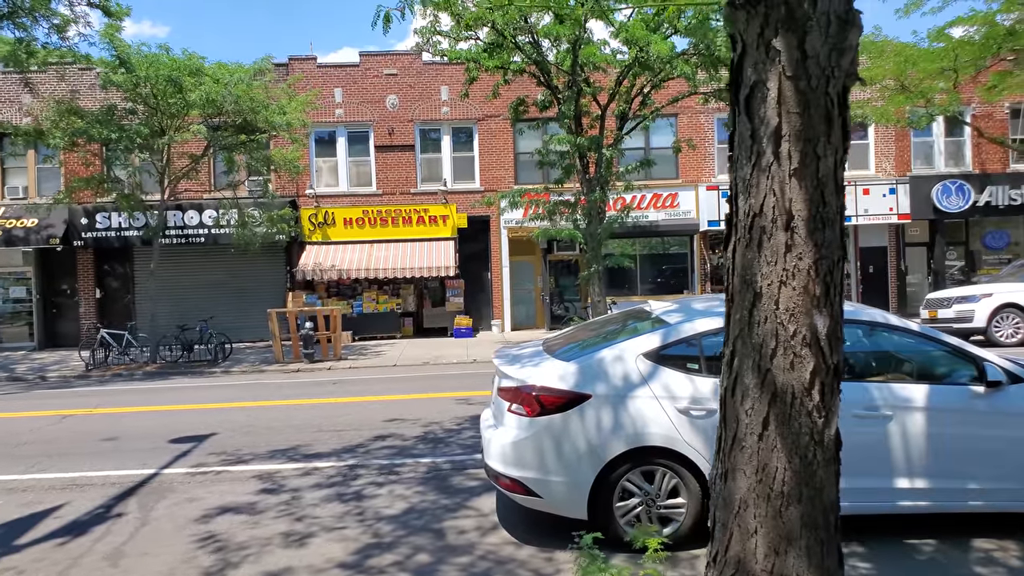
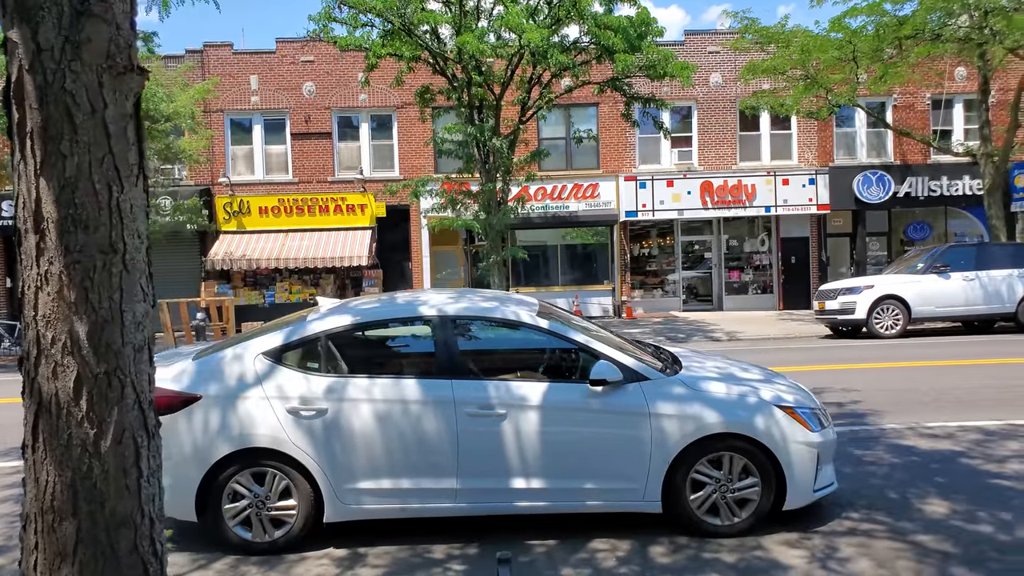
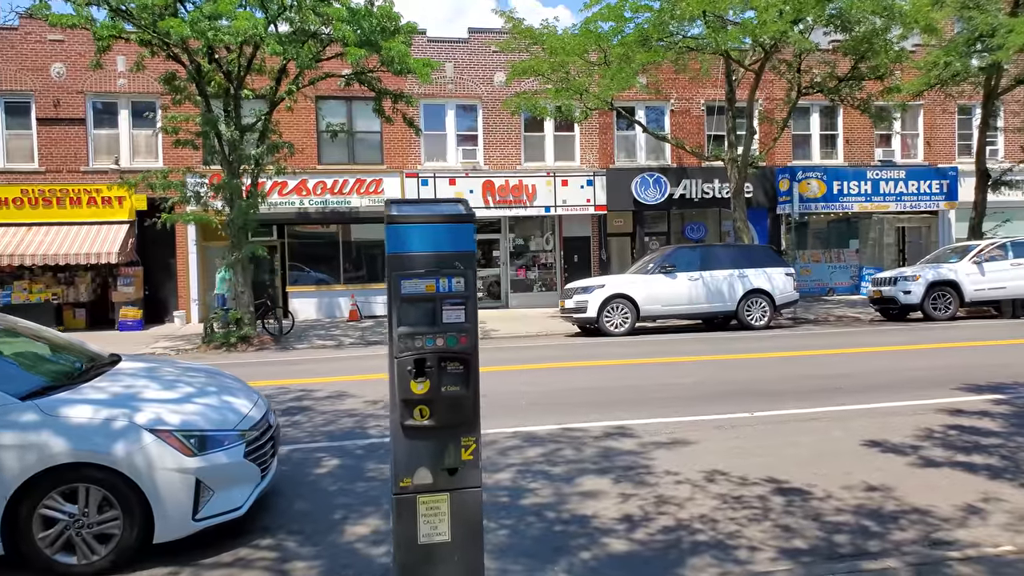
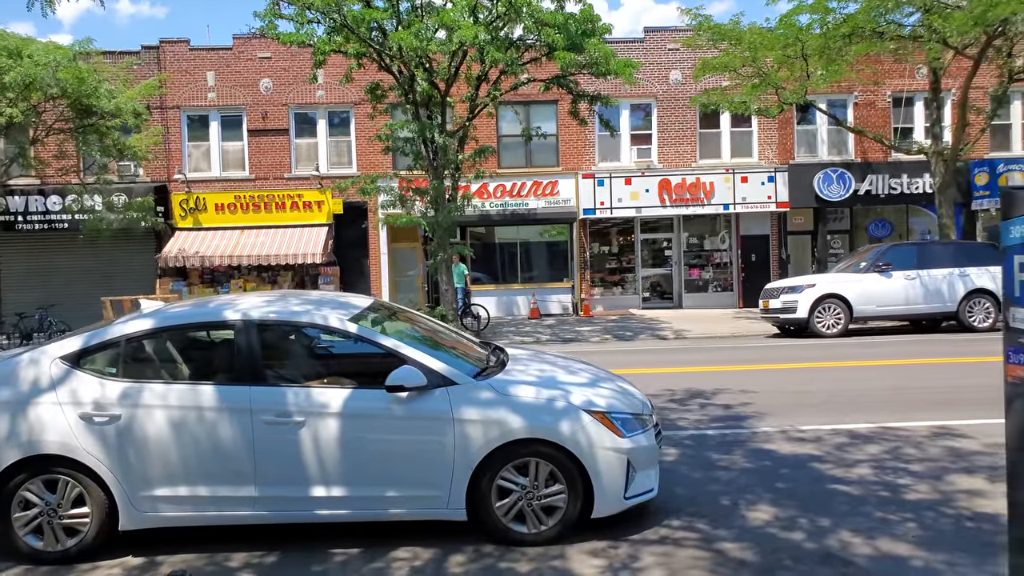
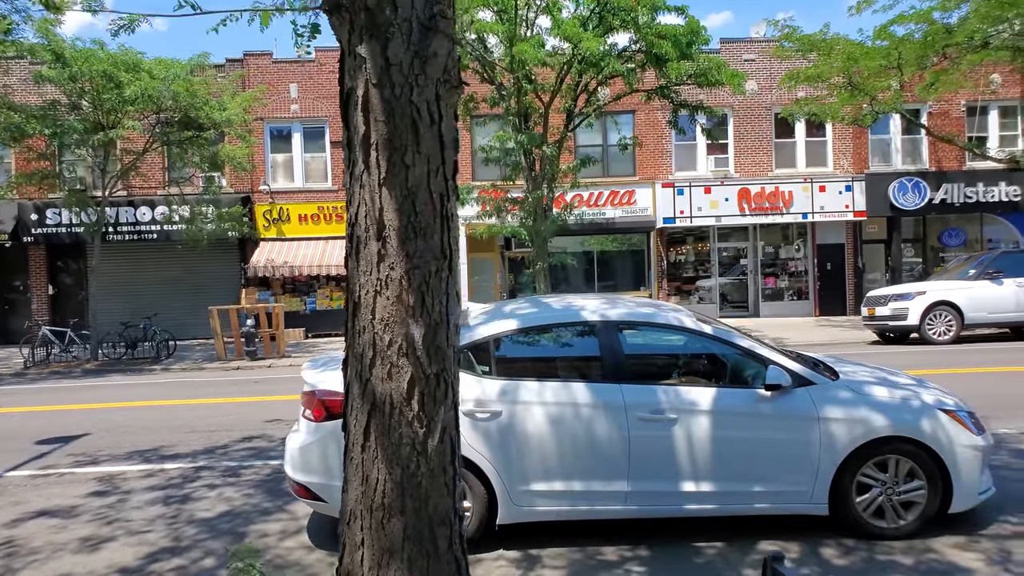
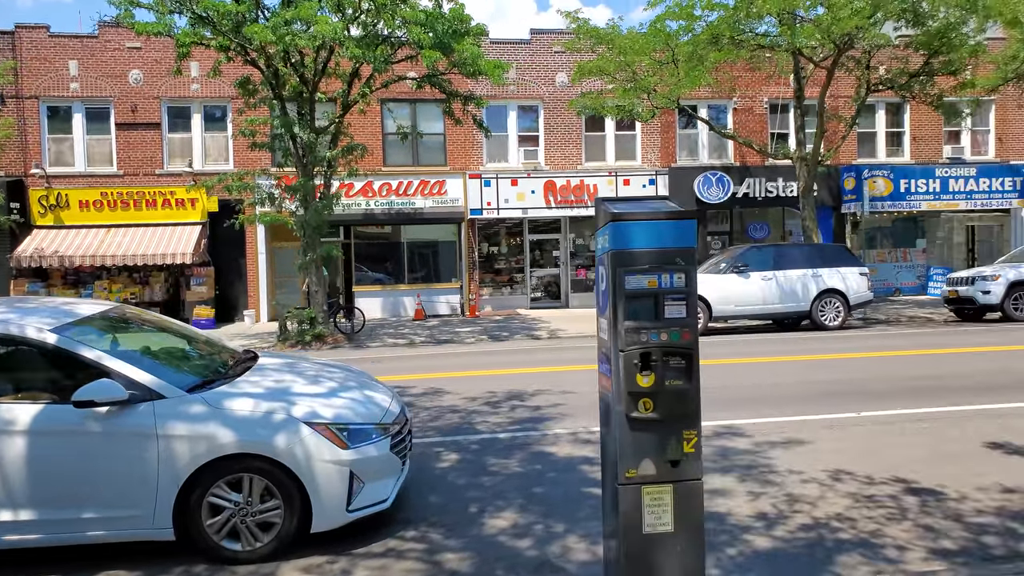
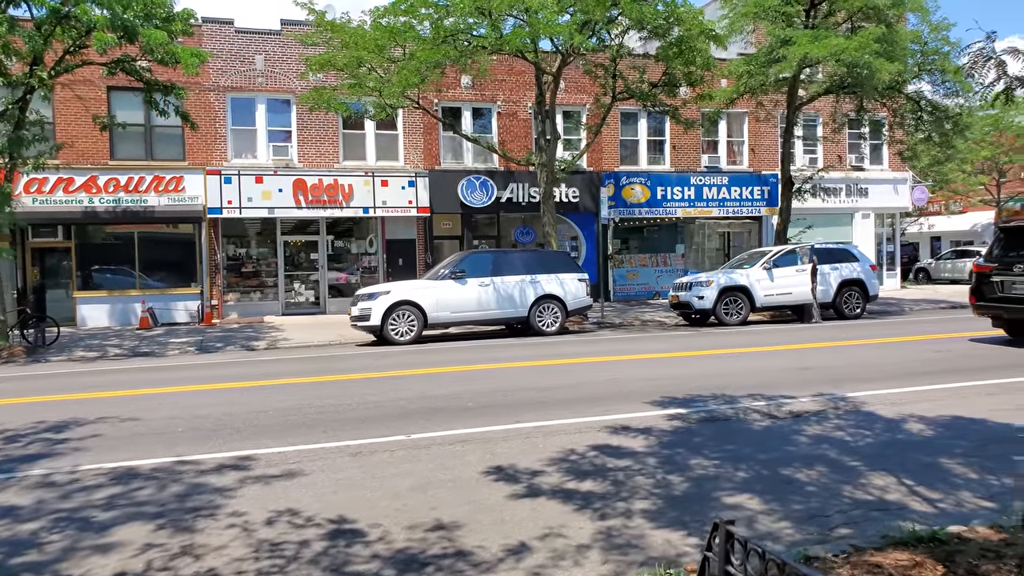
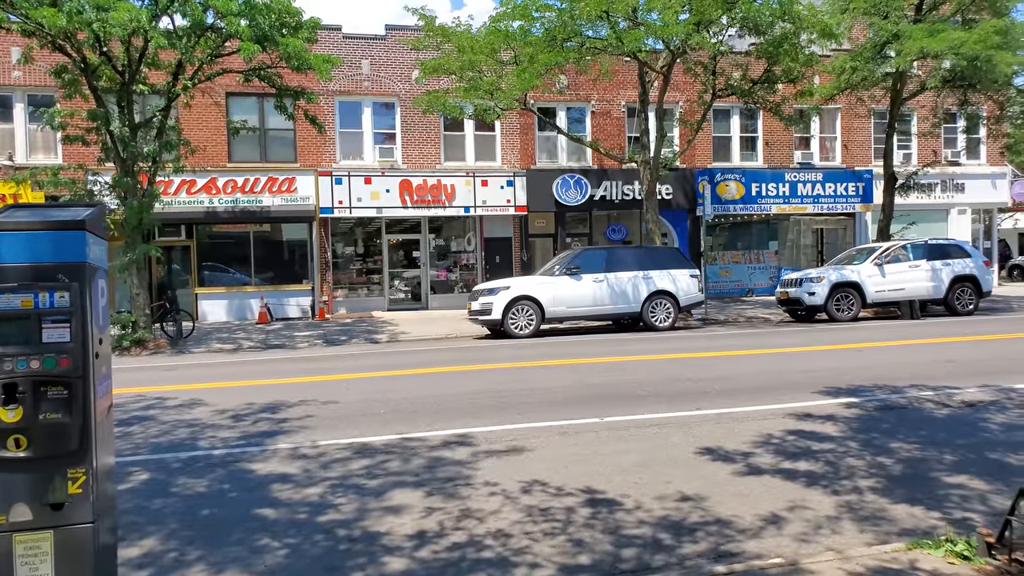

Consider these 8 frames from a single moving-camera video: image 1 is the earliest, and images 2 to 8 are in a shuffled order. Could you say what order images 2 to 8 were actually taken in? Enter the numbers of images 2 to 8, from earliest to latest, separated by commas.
5, 2, 4, 6, 3, 8, 7
